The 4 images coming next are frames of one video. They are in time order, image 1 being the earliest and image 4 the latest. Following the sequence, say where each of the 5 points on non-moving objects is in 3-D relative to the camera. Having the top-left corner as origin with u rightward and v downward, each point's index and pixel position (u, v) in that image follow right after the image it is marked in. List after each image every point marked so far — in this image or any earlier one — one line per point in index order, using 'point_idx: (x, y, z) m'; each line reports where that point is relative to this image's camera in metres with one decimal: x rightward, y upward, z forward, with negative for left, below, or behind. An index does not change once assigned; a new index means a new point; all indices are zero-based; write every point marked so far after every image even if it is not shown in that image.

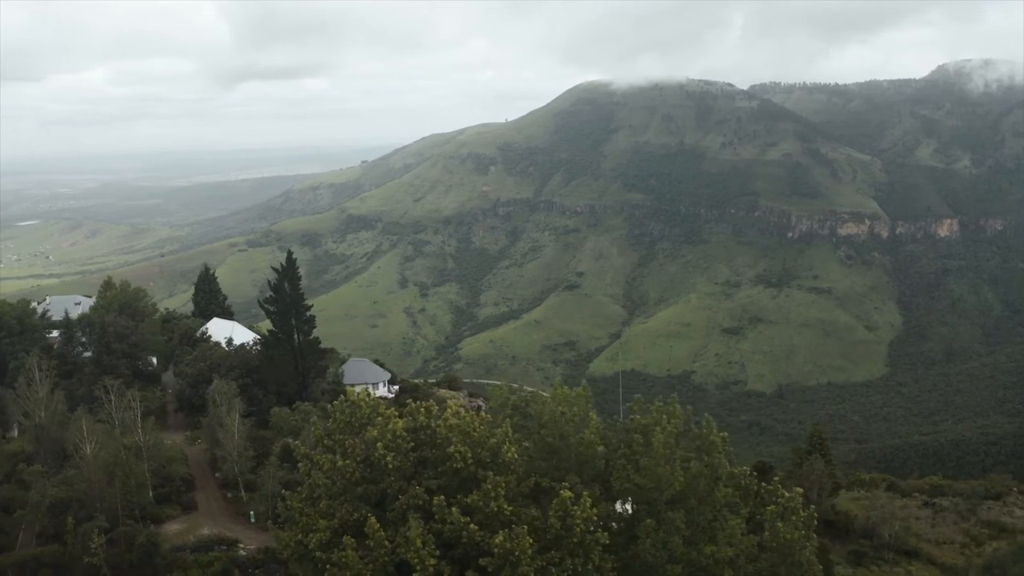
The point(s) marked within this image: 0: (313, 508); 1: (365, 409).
0: (-4.1, -4.3, +14.6) m
1: (-3.3, -2.5, +15.2) m
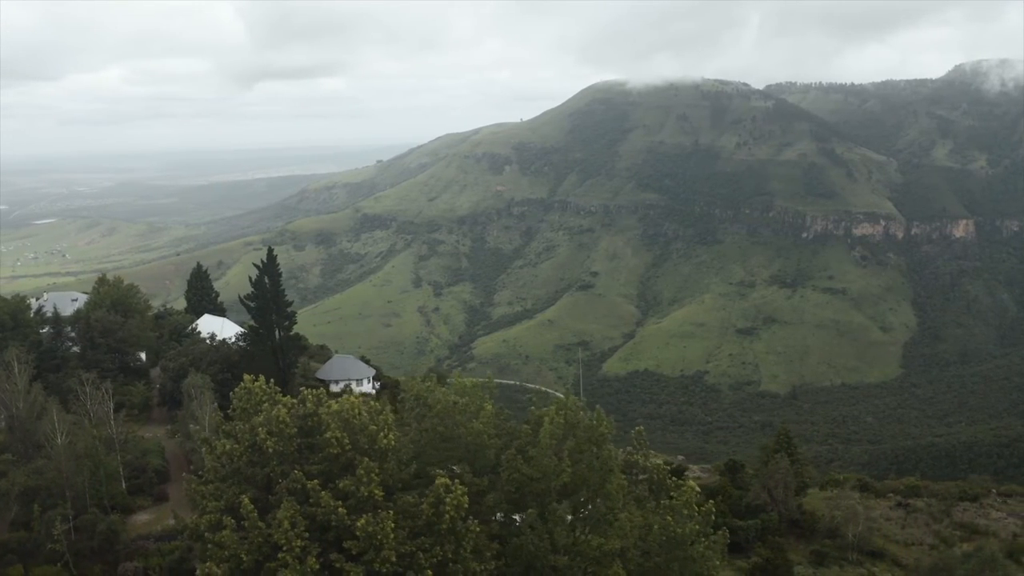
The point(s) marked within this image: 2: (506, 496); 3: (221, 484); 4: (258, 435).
0: (-6.1, -4.0, +14.5) m
1: (-5.3, -2.2, +15.0) m
2: (-0.2, -4.0, +14.0) m
3: (-5.9, -3.9, +14.7) m
4: (-5.1, -2.8, +14.2) m
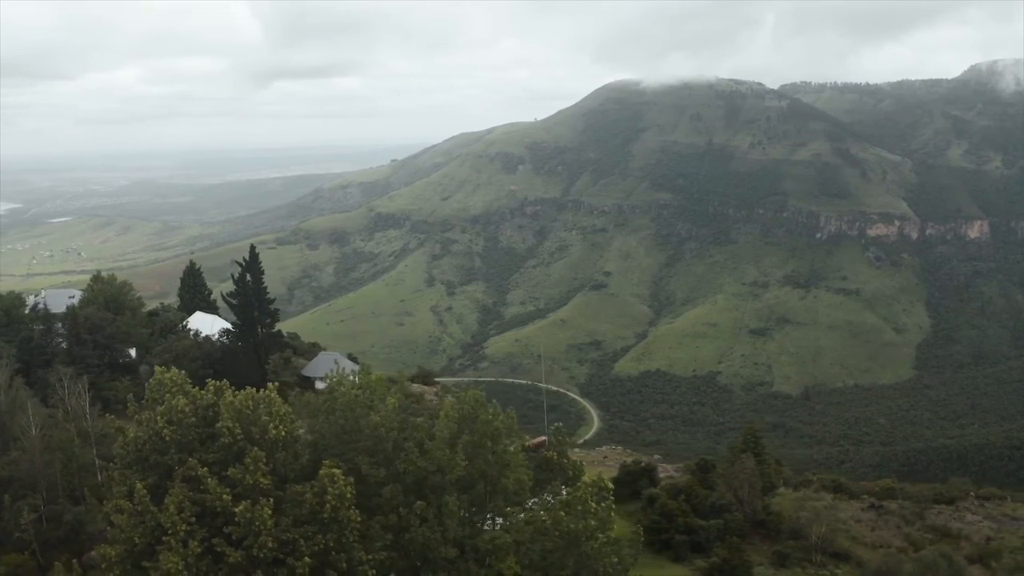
0: (-8.0, -3.9, +14.4) m
1: (-7.2, -2.1, +15.0) m
2: (-2.1, -3.9, +13.9) m
3: (-7.8, -3.7, +14.7) m
4: (-7.0, -2.7, +14.2) m
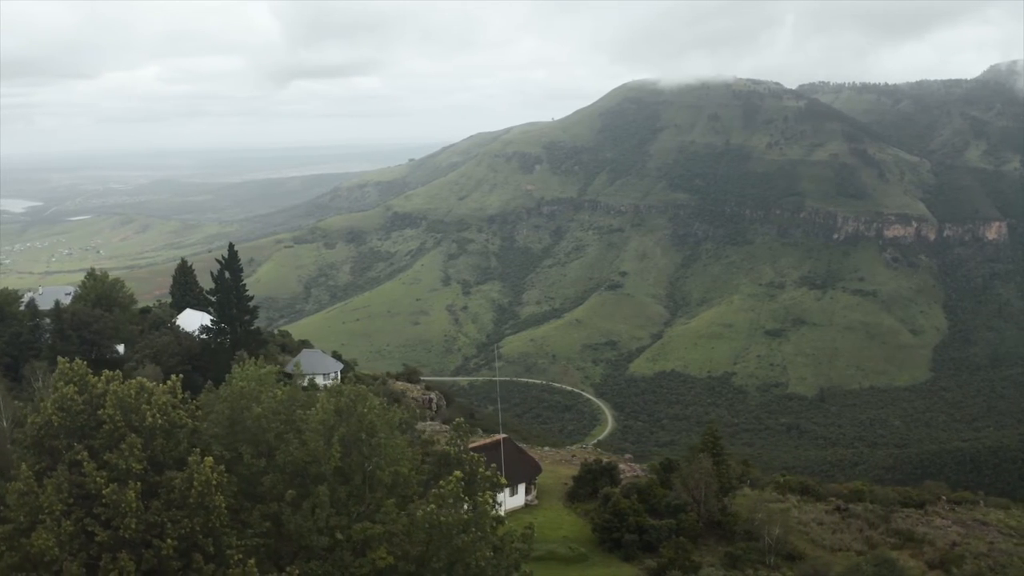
0: (-10.3, -3.7, +14.5) m
1: (-9.5, -1.9, +15.0) m
2: (-4.4, -3.8, +13.8) m
3: (-10.0, -3.6, +14.7) m
4: (-9.3, -2.5, +14.2) m
